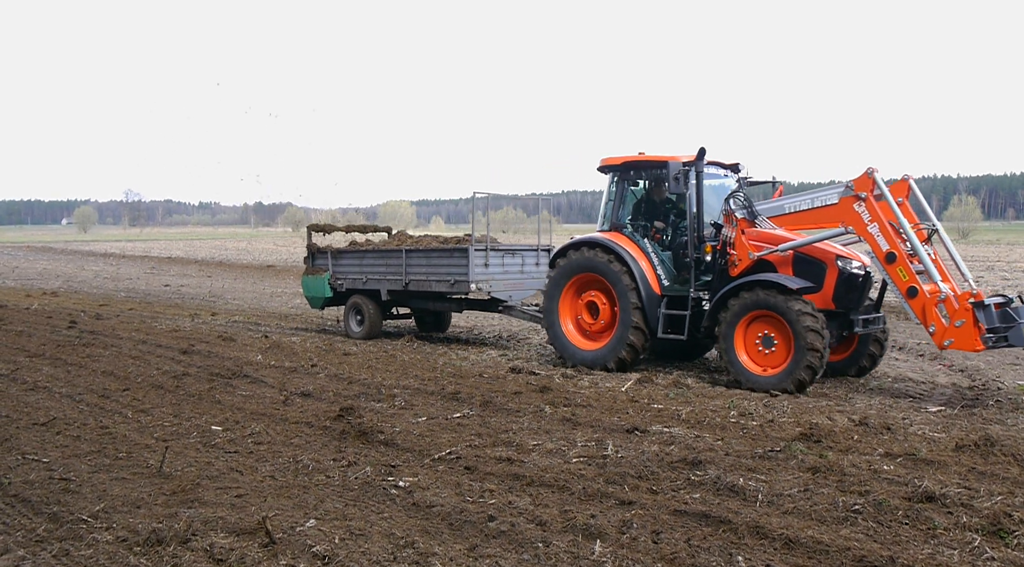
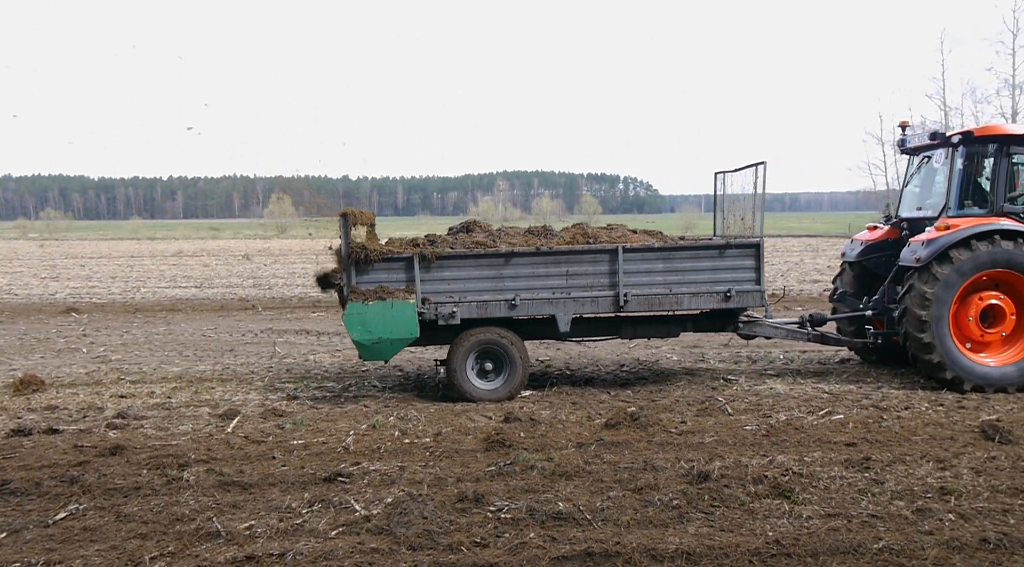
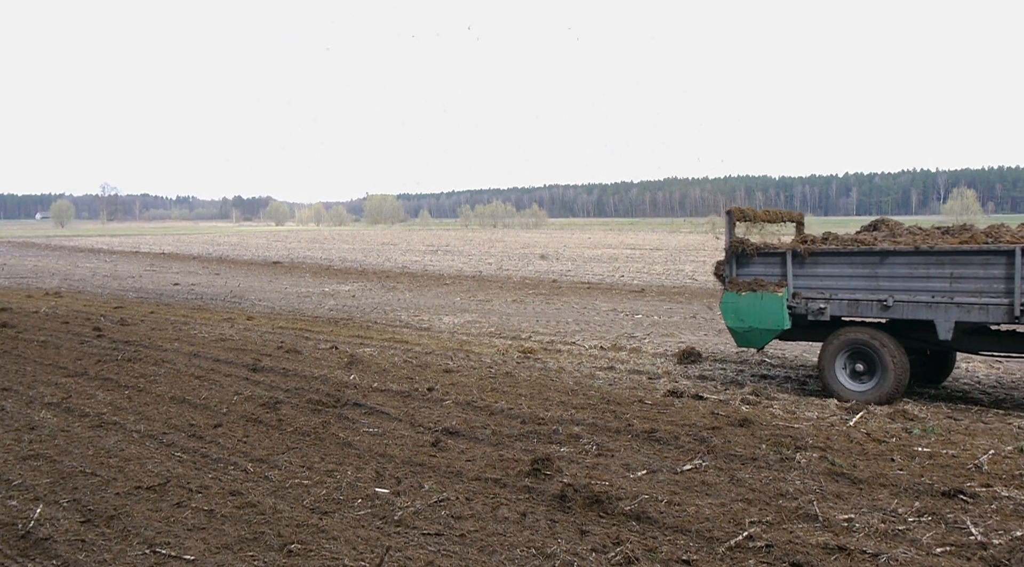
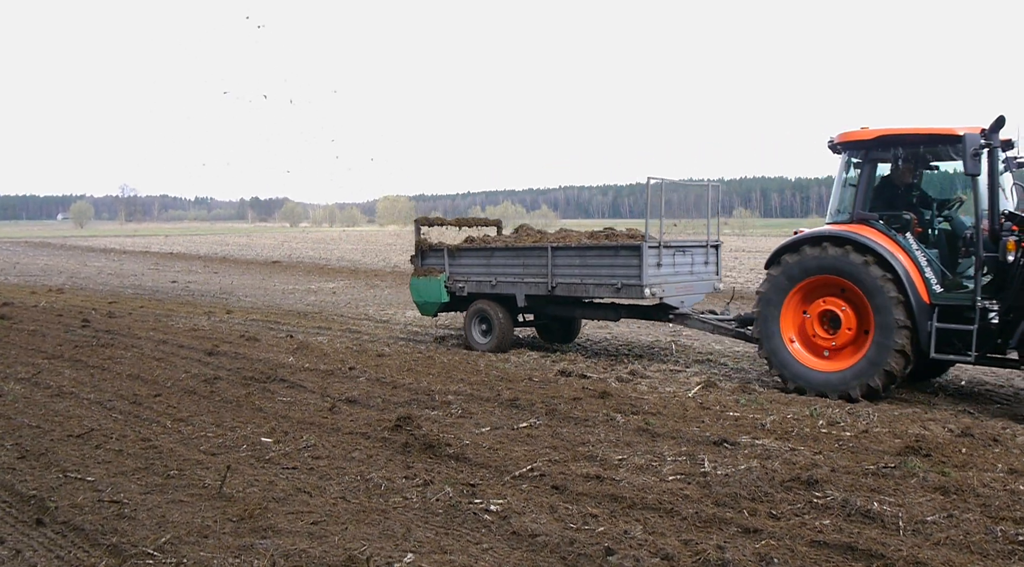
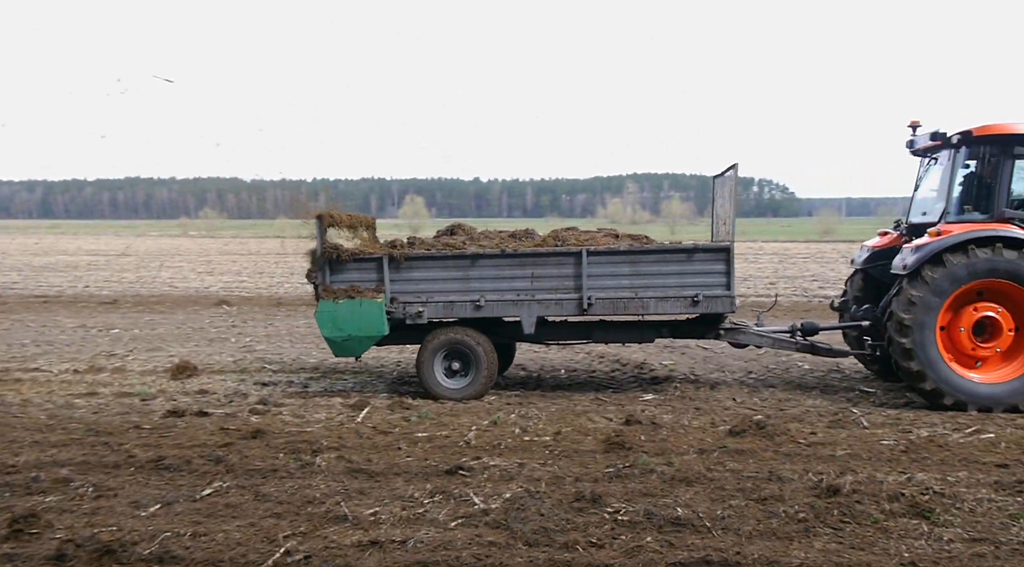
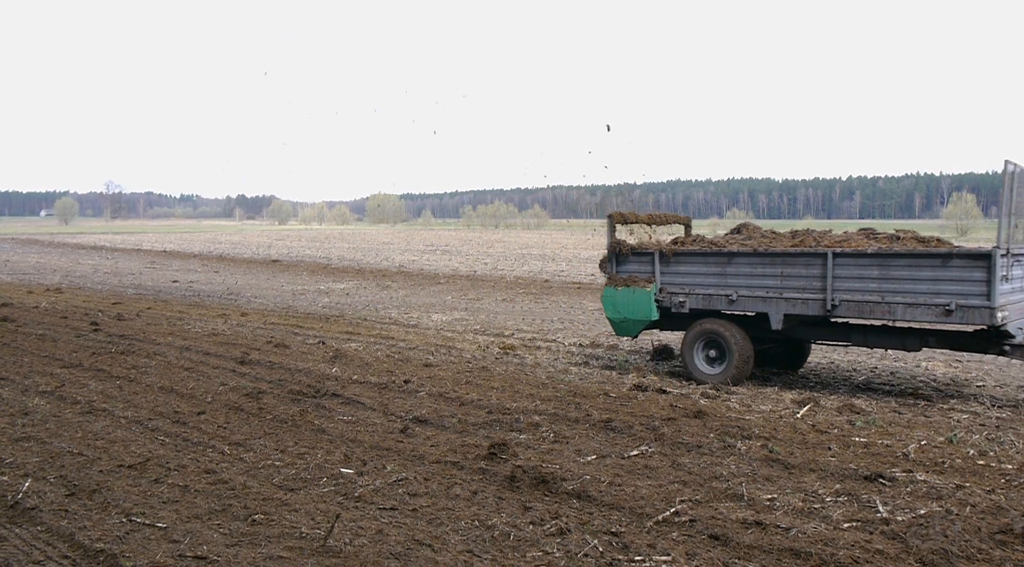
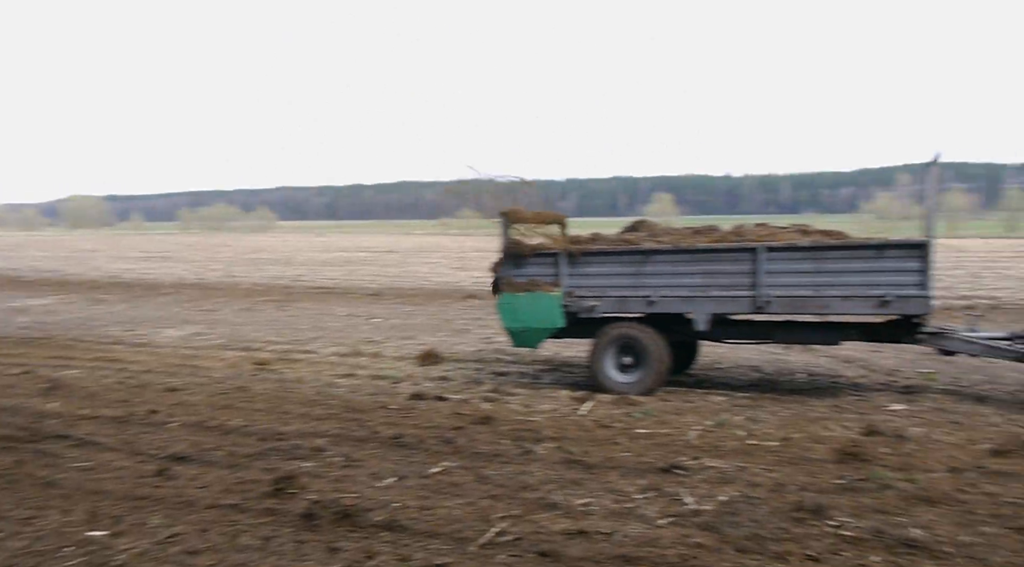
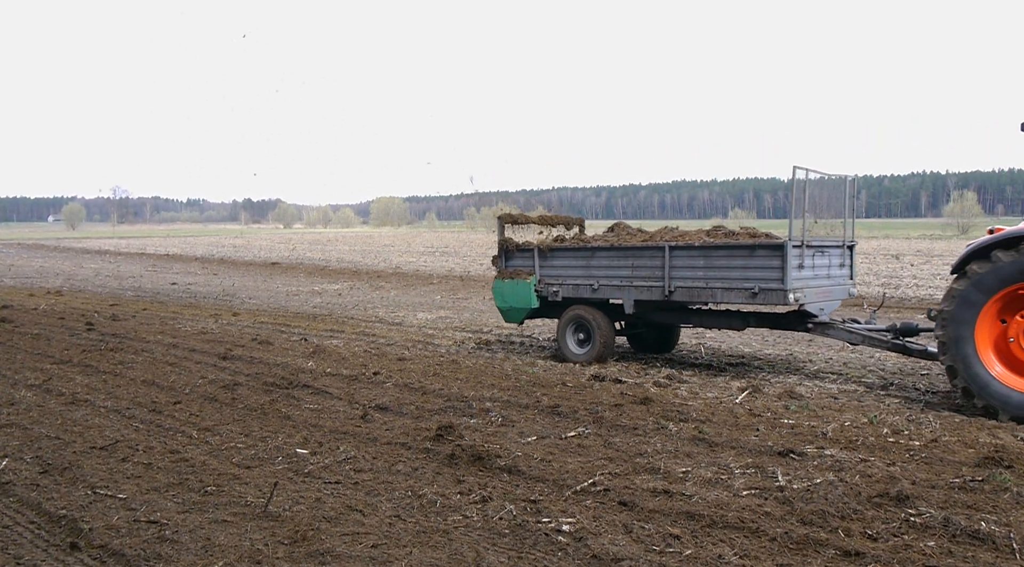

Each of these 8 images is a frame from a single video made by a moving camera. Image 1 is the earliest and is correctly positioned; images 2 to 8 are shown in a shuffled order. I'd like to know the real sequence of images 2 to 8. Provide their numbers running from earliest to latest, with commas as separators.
4, 8, 6, 3, 7, 5, 2
